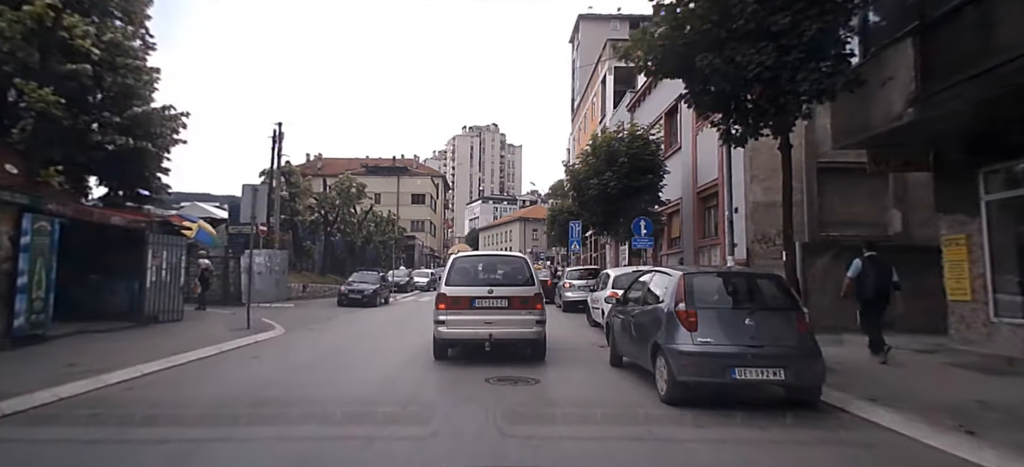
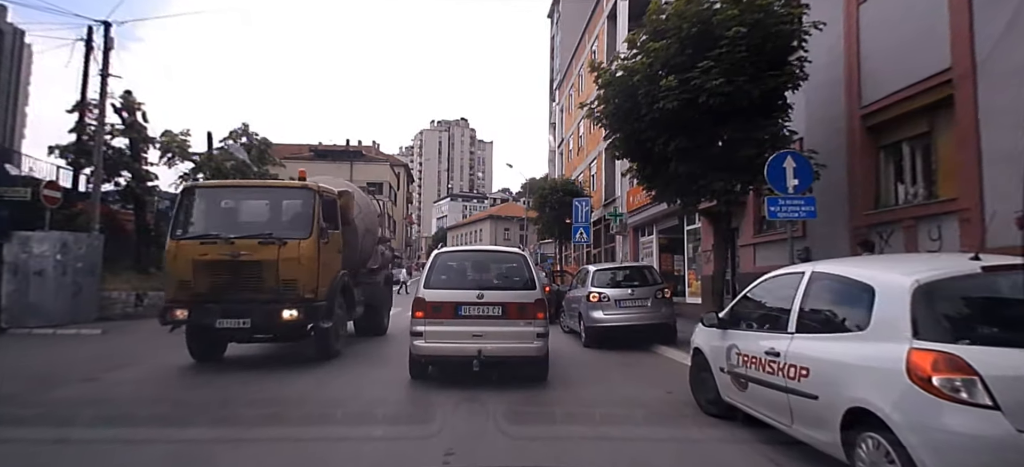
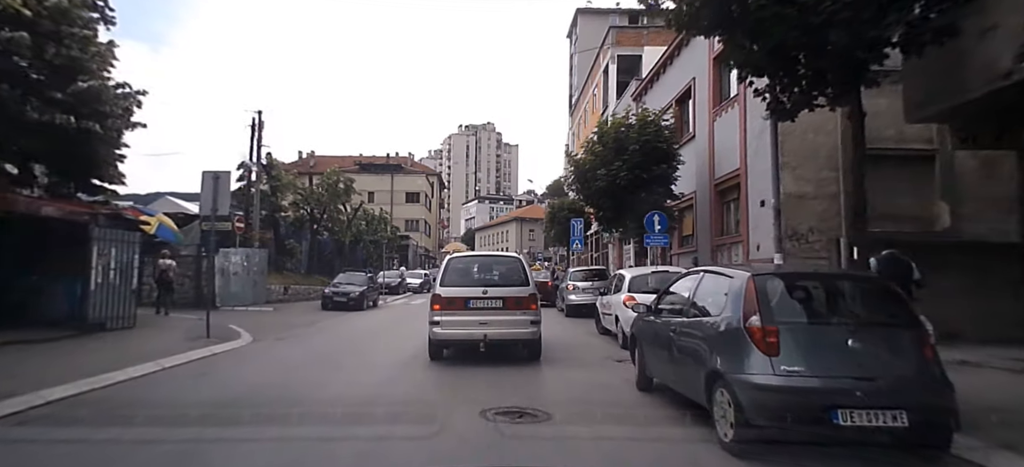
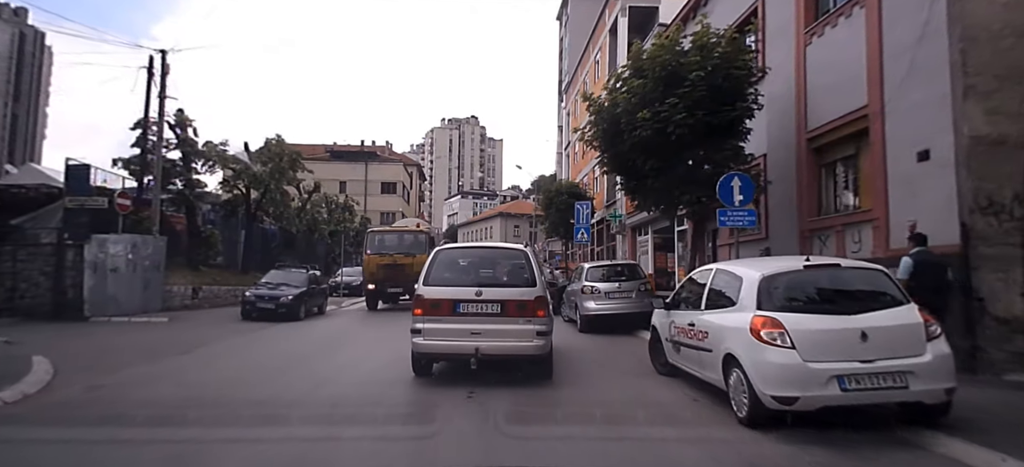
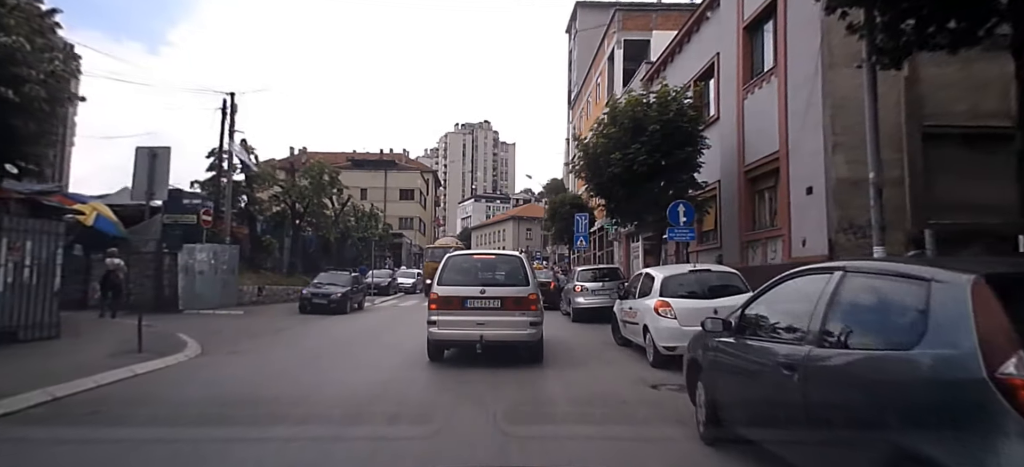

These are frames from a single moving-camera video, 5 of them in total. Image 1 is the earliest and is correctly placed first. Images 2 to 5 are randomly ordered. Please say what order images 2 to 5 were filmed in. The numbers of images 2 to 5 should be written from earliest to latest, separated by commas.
3, 5, 4, 2
